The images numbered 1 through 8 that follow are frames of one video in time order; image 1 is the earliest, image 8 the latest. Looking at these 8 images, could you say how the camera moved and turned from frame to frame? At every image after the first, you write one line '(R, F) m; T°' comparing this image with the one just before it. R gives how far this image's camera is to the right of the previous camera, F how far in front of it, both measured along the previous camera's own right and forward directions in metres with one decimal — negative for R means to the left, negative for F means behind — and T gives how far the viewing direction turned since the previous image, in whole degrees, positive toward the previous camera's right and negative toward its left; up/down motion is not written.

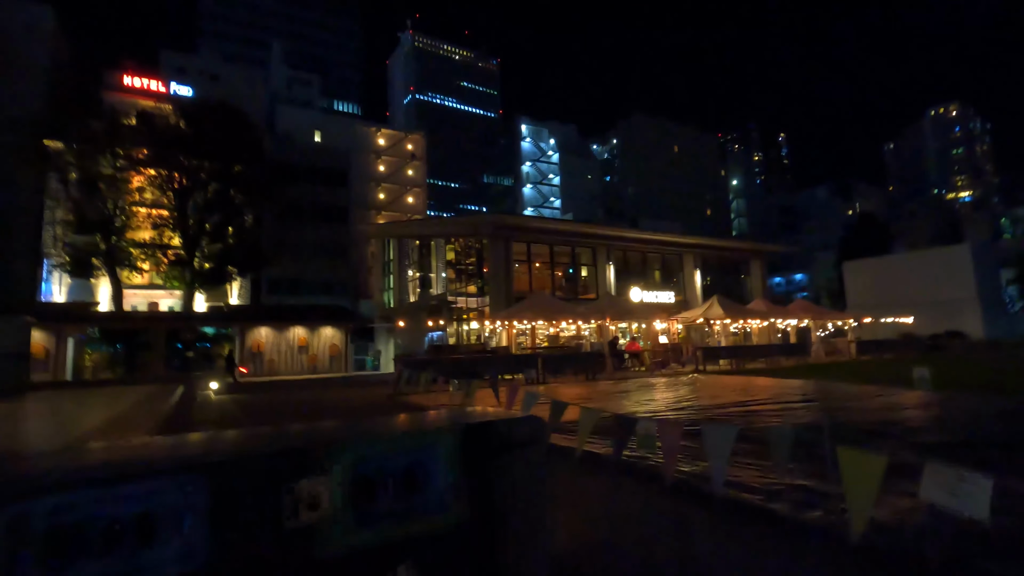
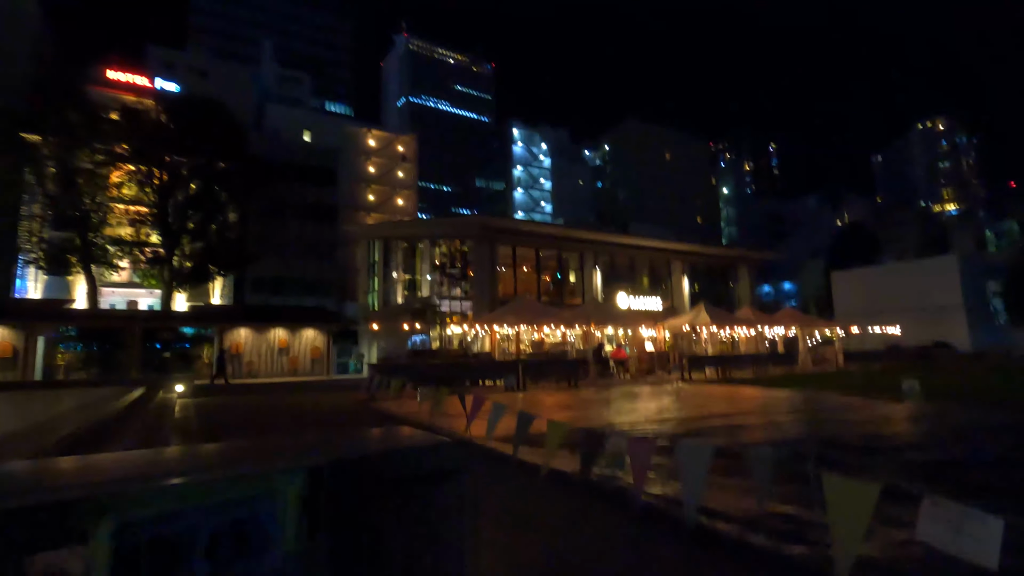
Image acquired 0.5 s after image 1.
(+0.2, +0.5) m; +1°
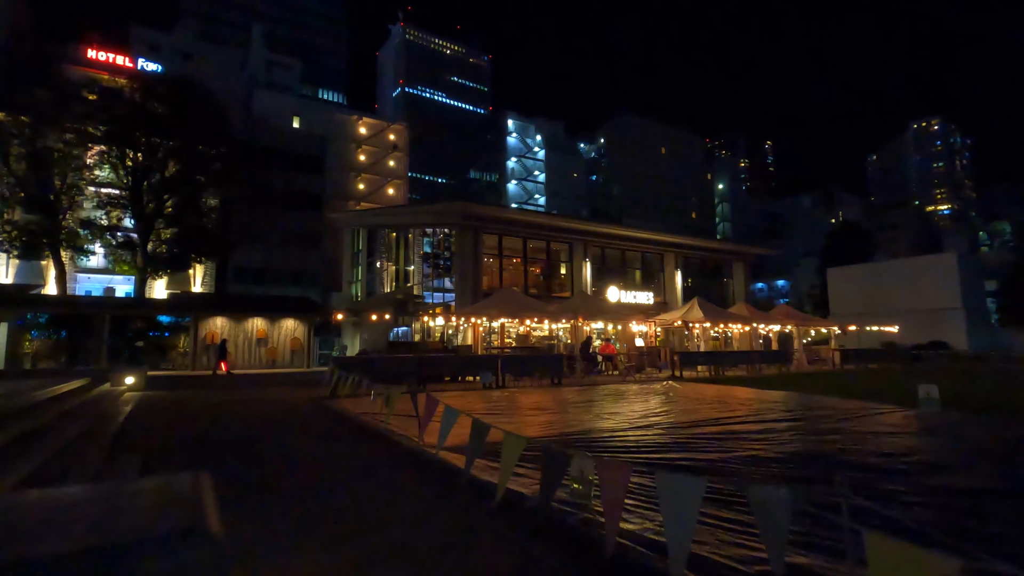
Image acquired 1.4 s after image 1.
(+0.3, +1.0) m; +1°
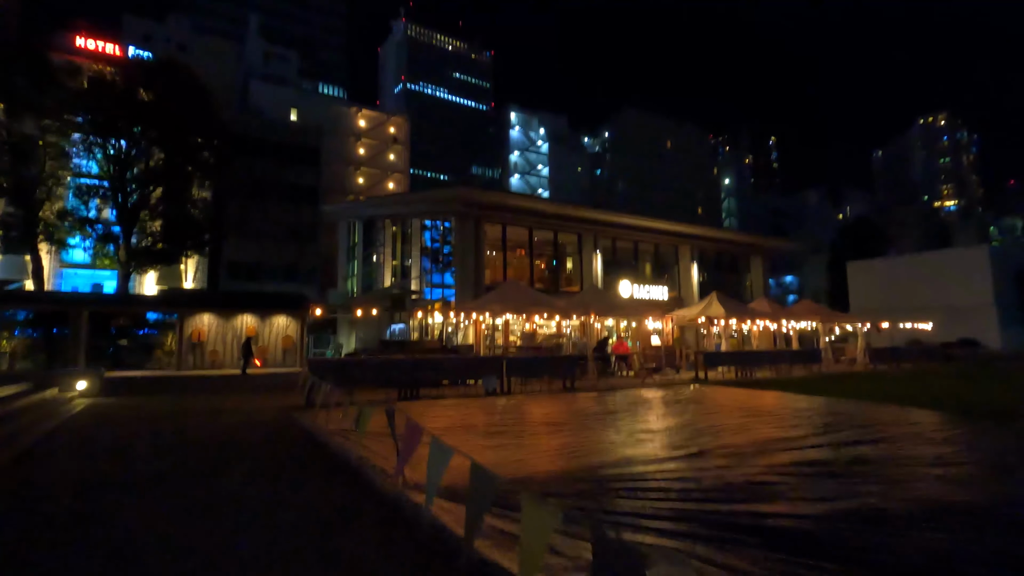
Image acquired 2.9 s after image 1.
(-0.1, +1.8) m; 0°
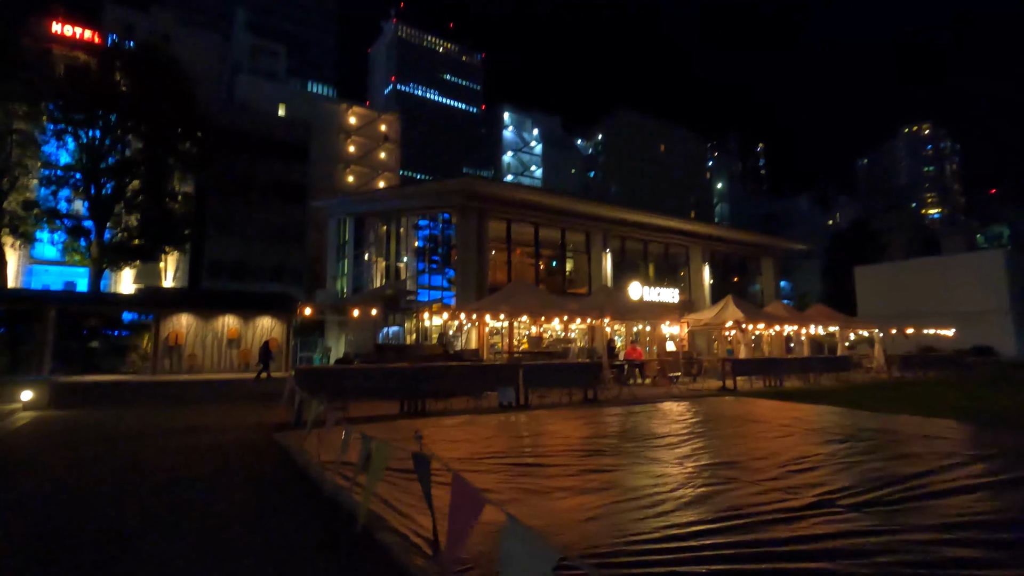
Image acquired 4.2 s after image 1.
(-0.5, +1.6) m; +1°
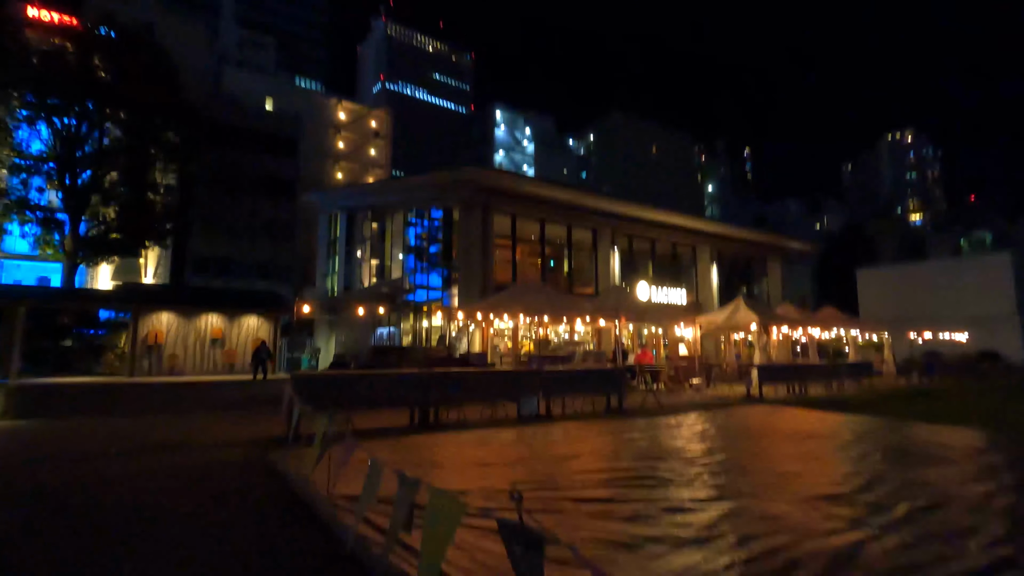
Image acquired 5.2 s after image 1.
(-0.6, +1.1) m; +1°
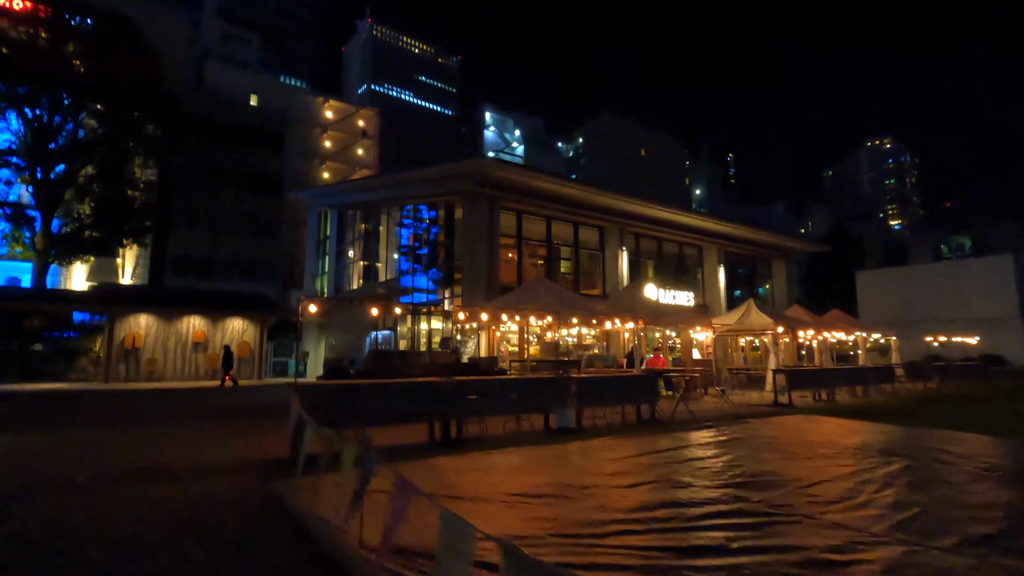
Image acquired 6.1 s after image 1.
(-0.6, +1.1) m; +1°
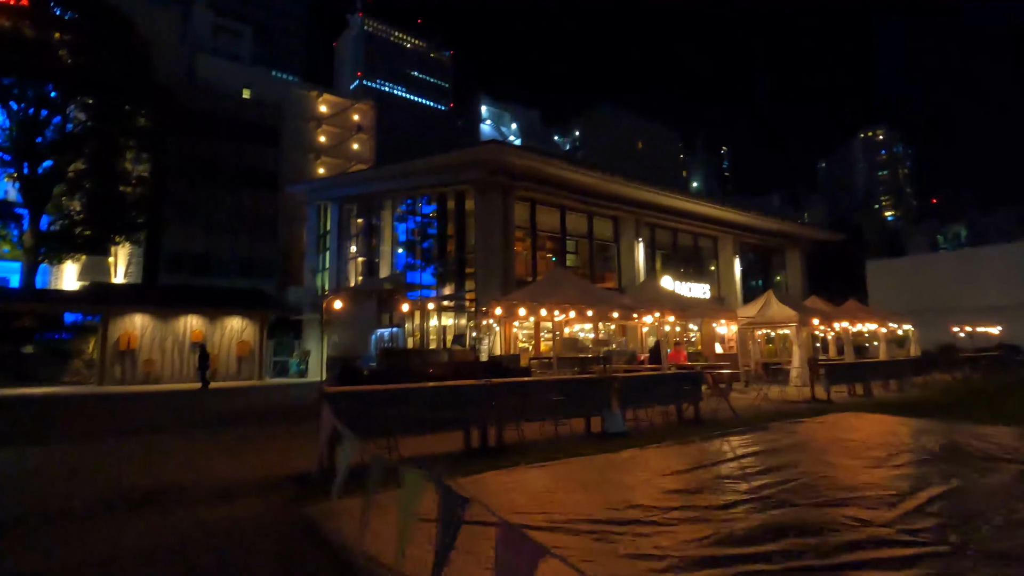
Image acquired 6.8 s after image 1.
(-0.5, +0.8) m; 0°
